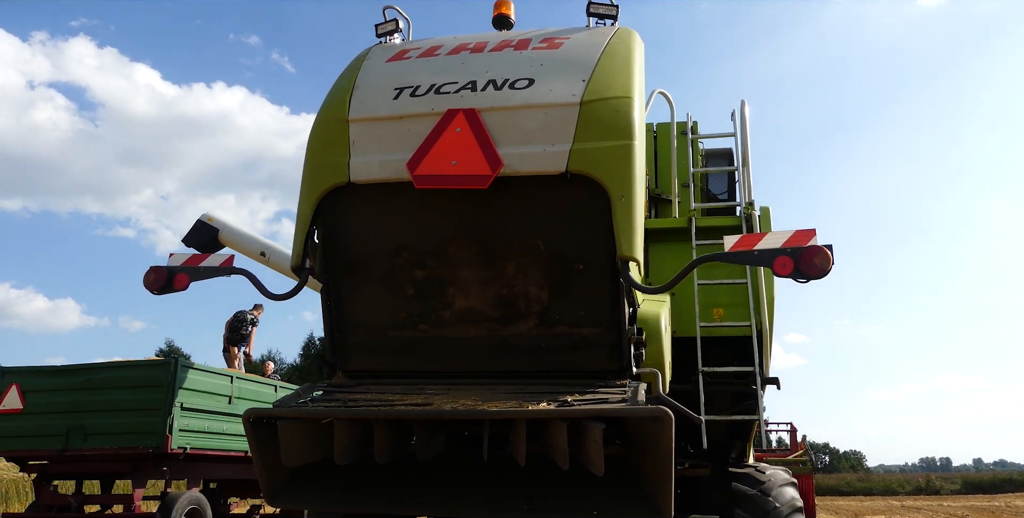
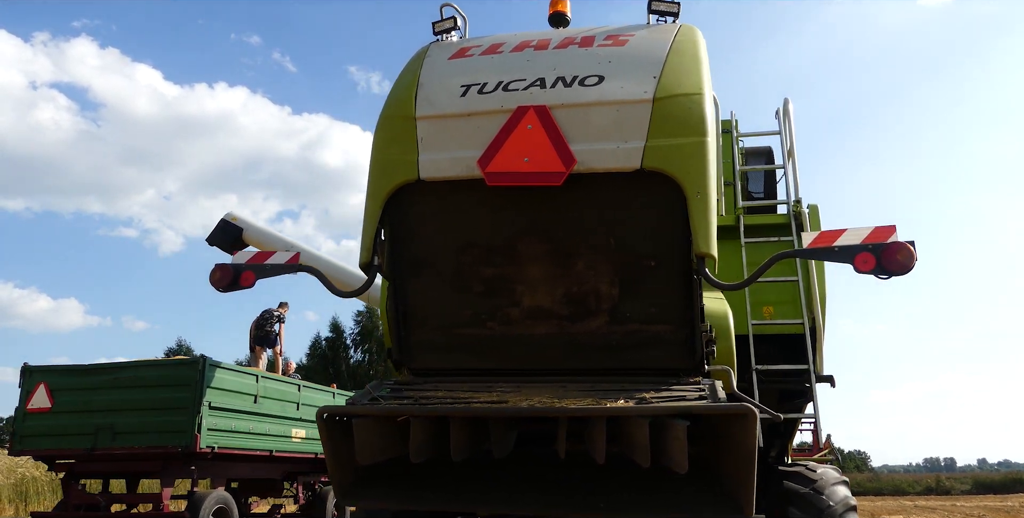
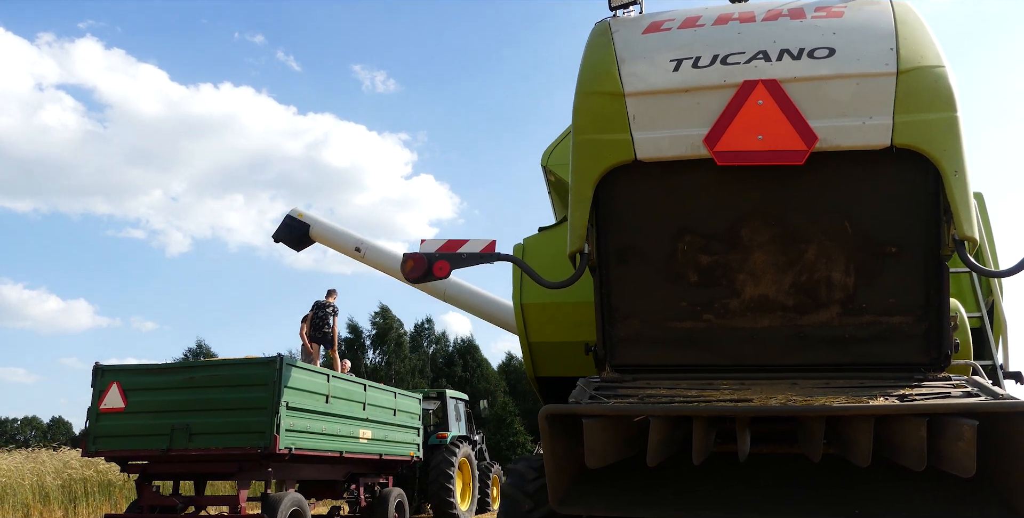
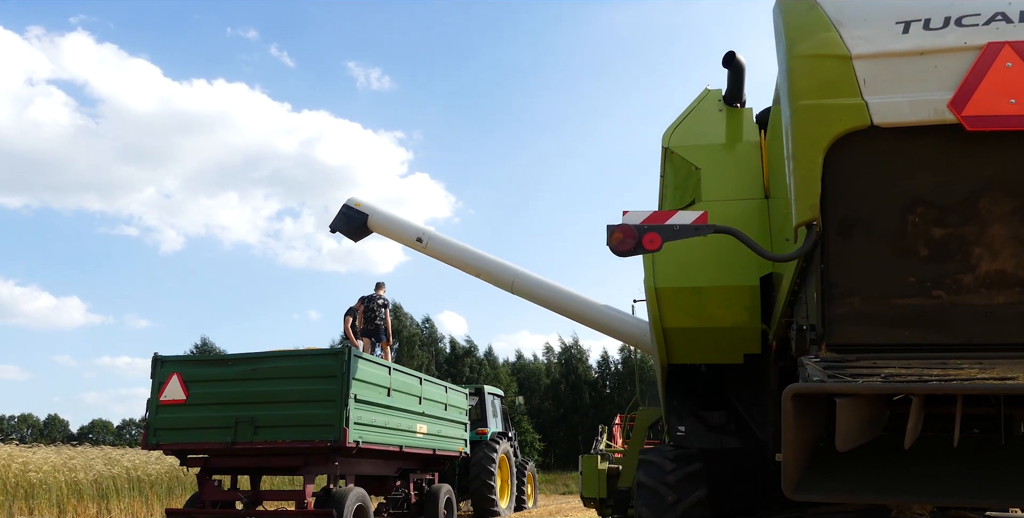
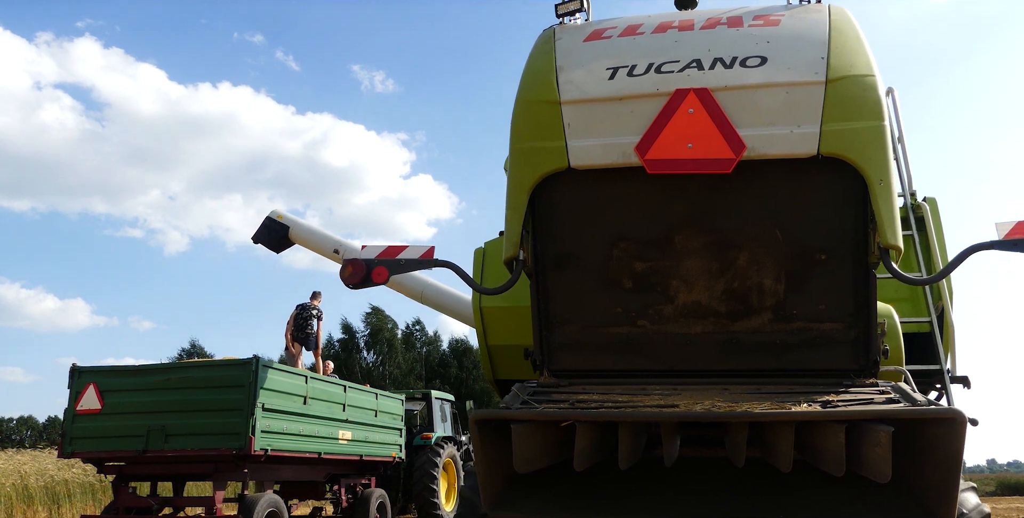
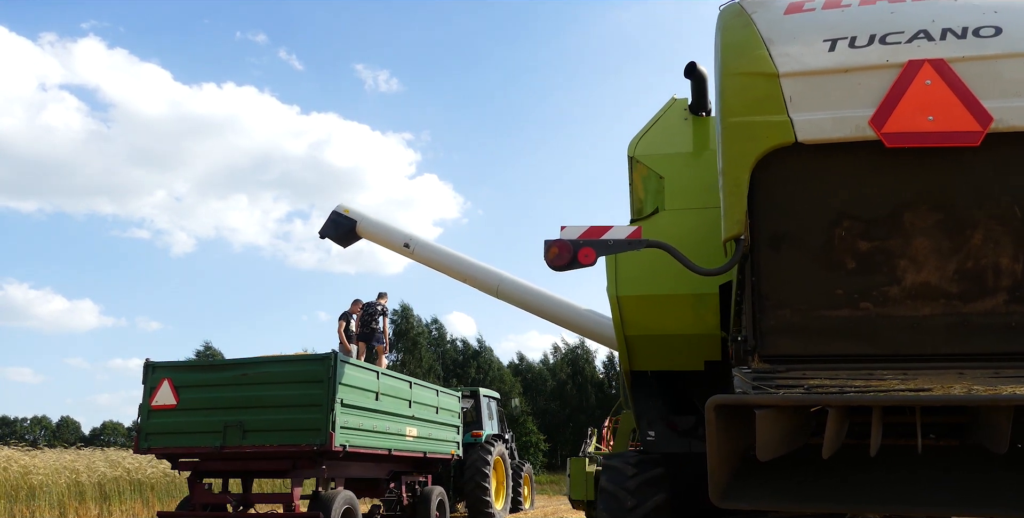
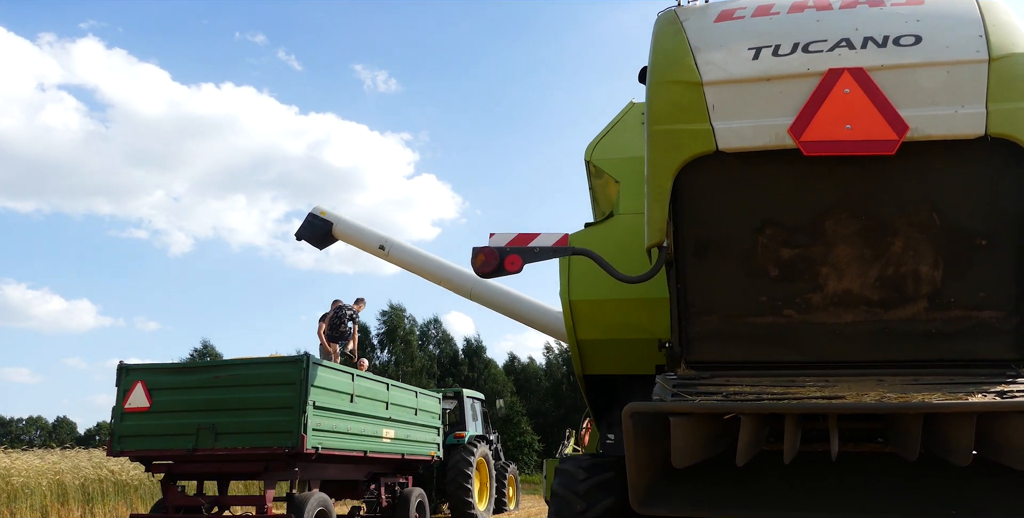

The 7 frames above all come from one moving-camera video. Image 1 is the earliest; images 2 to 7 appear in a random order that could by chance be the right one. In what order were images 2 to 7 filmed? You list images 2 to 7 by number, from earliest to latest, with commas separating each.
2, 5, 3, 7, 6, 4
